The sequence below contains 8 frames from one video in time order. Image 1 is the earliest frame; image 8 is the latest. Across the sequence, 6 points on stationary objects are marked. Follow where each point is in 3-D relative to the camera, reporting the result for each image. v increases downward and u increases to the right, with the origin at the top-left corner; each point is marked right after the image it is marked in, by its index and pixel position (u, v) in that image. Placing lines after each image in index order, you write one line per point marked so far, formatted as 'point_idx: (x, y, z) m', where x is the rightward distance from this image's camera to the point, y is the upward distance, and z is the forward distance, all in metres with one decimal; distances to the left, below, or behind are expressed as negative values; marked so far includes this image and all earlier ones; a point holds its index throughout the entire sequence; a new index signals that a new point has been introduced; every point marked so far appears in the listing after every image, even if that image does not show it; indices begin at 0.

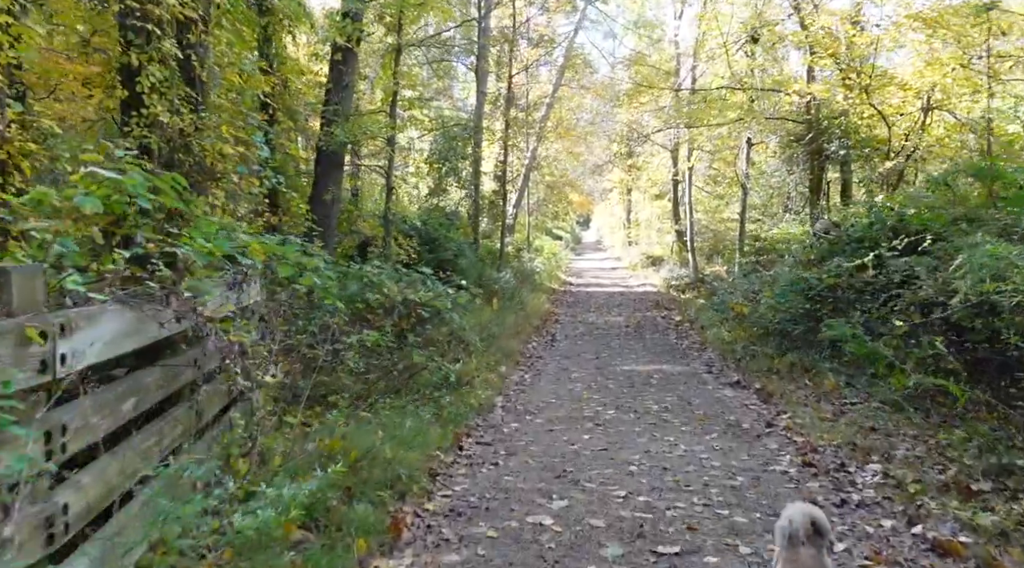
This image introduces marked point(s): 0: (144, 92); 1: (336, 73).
0: (-3.7, +1.9, +9.4) m
1: (-3.3, +3.9, +17.3) m
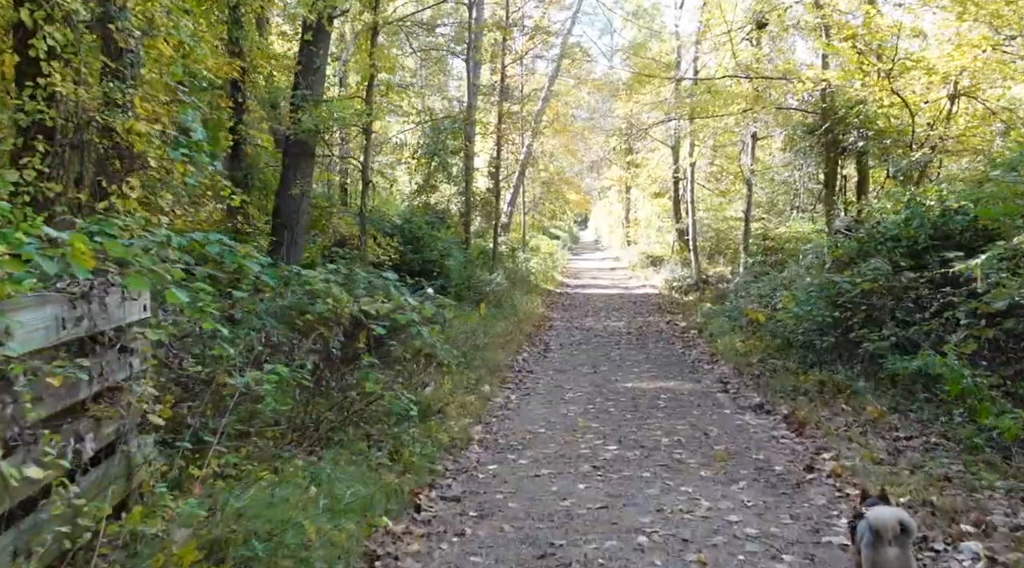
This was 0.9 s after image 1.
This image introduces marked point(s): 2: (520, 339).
0: (-3.9, +1.9, +7.7) m
1: (-3.4, +3.8, +15.6) m
2: (+0.1, -1.0, +16.5) m
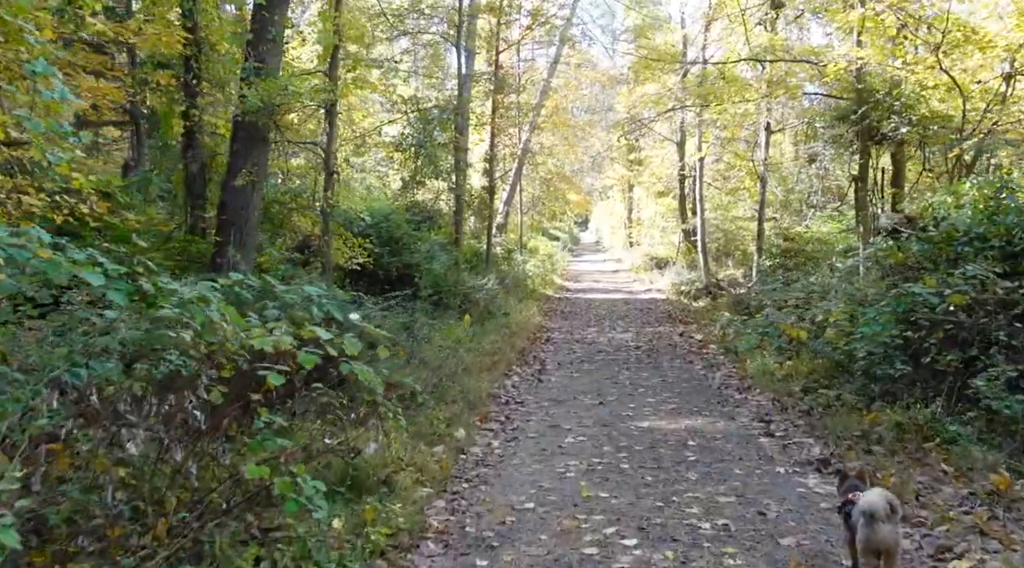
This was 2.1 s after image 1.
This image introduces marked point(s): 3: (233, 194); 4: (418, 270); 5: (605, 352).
0: (-4.0, +1.7, +5.3) m
1: (-3.6, +3.7, +13.2) m
2: (0.0, -1.1, +14.0) m
3: (-3.9, +1.3, +13.0) m
4: (-1.7, +0.3, +17.6) m
5: (+1.6, -1.1, +16.0) m
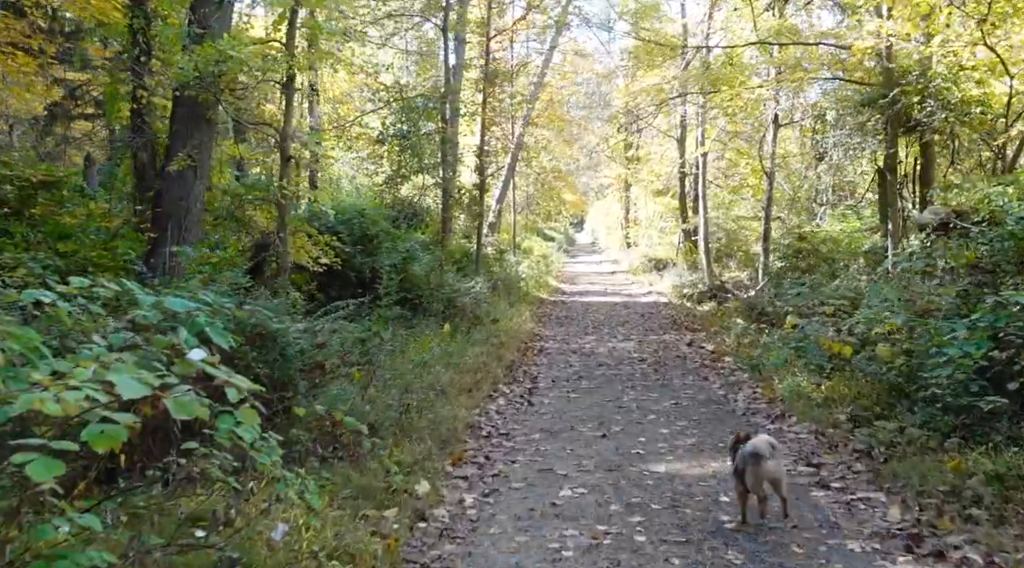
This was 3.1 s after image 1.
0: (-4.2, +1.7, +3.3) m
1: (-3.8, +3.6, +11.3) m
2: (-0.2, -1.2, +12.1) m
3: (-4.0, +1.2, +11.1) m
4: (-1.9, +0.2, +15.6) m
5: (+1.4, -1.2, +14.0) m
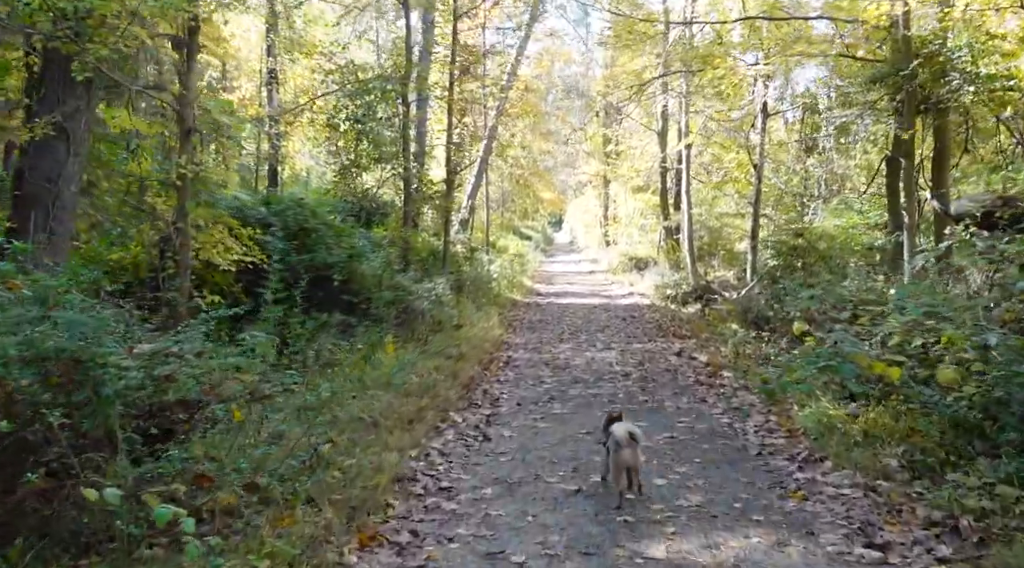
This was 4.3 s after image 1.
0: (-4.4, +1.7, +1.1) m
1: (-4.2, +3.6, +9.0) m
2: (-0.7, -1.2, +9.9) m
3: (-4.5, +1.2, +8.8) m
4: (-2.5, +0.2, +13.4) m
5: (+0.9, -1.2, +11.9) m
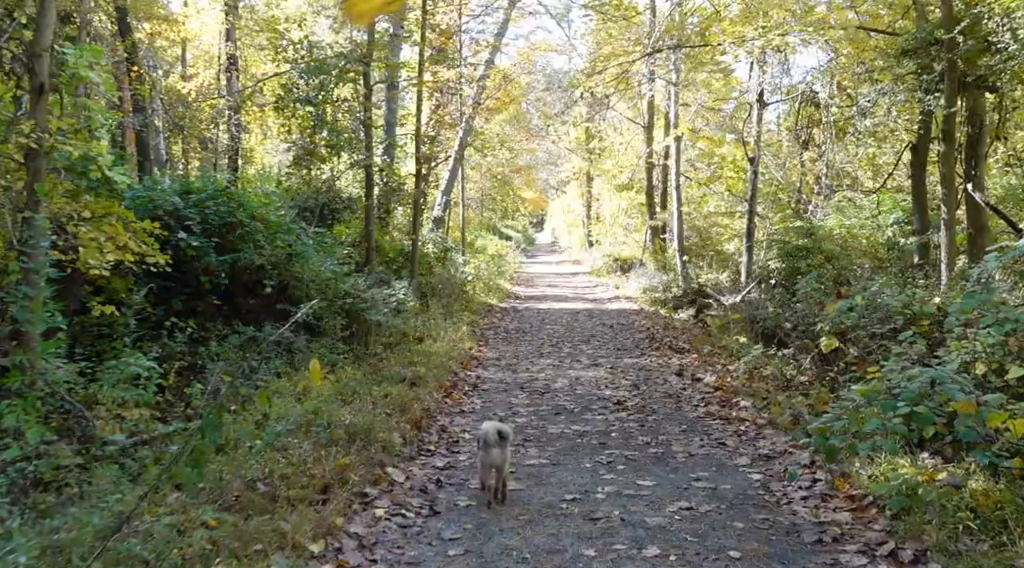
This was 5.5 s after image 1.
0: (-4.6, +1.6, -1.3) m
1: (-4.5, +3.5, +6.6) m
2: (-1.0, -1.3, +7.6) m
3: (-4.8, +1.1, +6.4) m
4: (-2.8, +0.1, +11.1) m
5: (+0.5, -1.3, +9.6) m
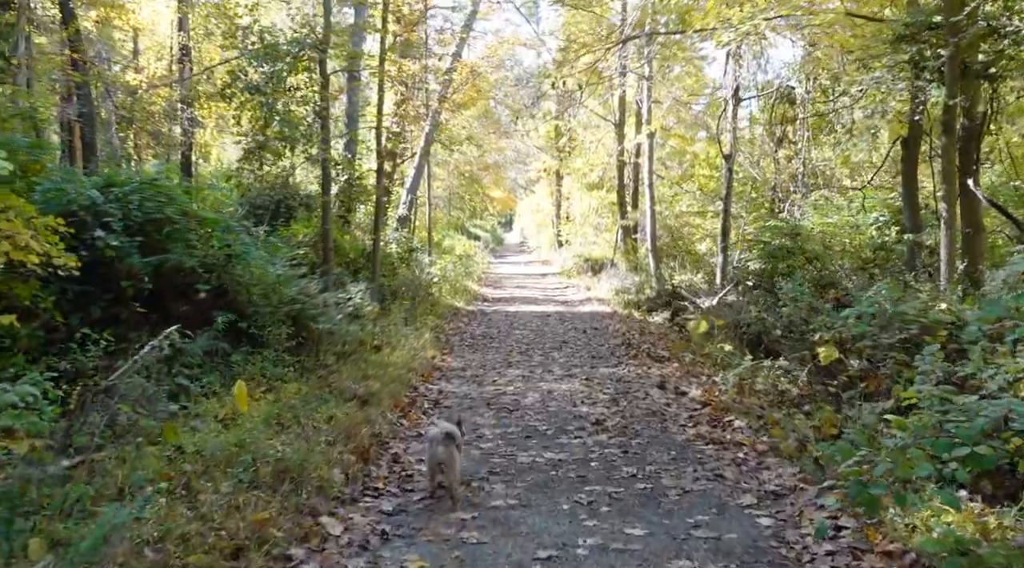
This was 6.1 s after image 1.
0: (-4.5, +1.6, -2.6) m
1: (-4.7, +3.5, +5.3) m
2: (-1.2, -1.3, +6.4) m
3: (-5.0, +1.1, +5.1) m
4: (-3.2, 0.0, +9.8) m
5: (+0.2, -1.3, +8.5) m
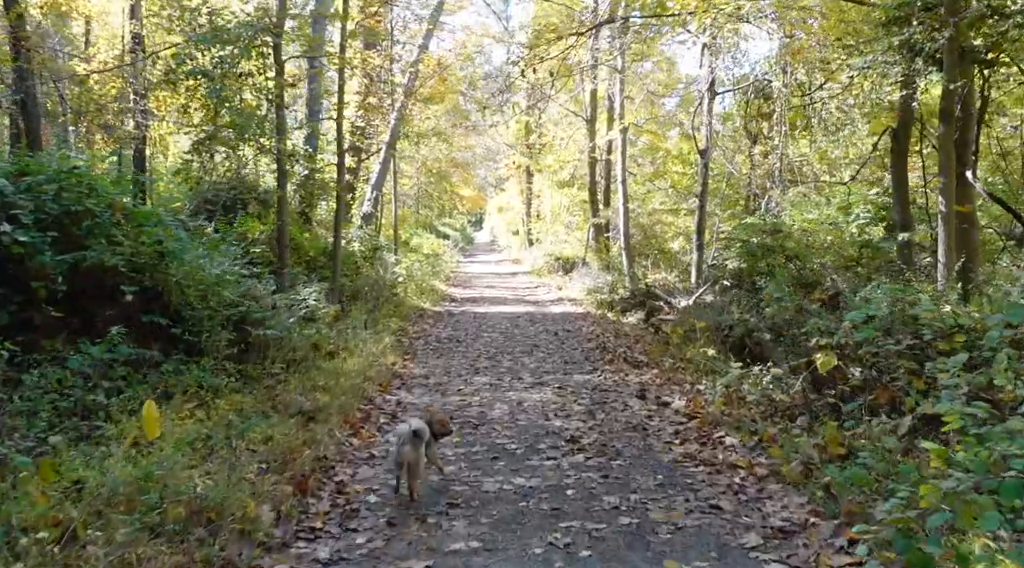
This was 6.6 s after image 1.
0: (-4.4, +1.5, -3.7) m
1: (-4.9, +3.5, +4.2) m
2: (-1.4, -1.3, +5.4) m
3: (-5.2, +1.1, +4.0) m
4: (-3.5, 0.0, +8.7) m
5: (-0.1, -1.3, +7.5) m
